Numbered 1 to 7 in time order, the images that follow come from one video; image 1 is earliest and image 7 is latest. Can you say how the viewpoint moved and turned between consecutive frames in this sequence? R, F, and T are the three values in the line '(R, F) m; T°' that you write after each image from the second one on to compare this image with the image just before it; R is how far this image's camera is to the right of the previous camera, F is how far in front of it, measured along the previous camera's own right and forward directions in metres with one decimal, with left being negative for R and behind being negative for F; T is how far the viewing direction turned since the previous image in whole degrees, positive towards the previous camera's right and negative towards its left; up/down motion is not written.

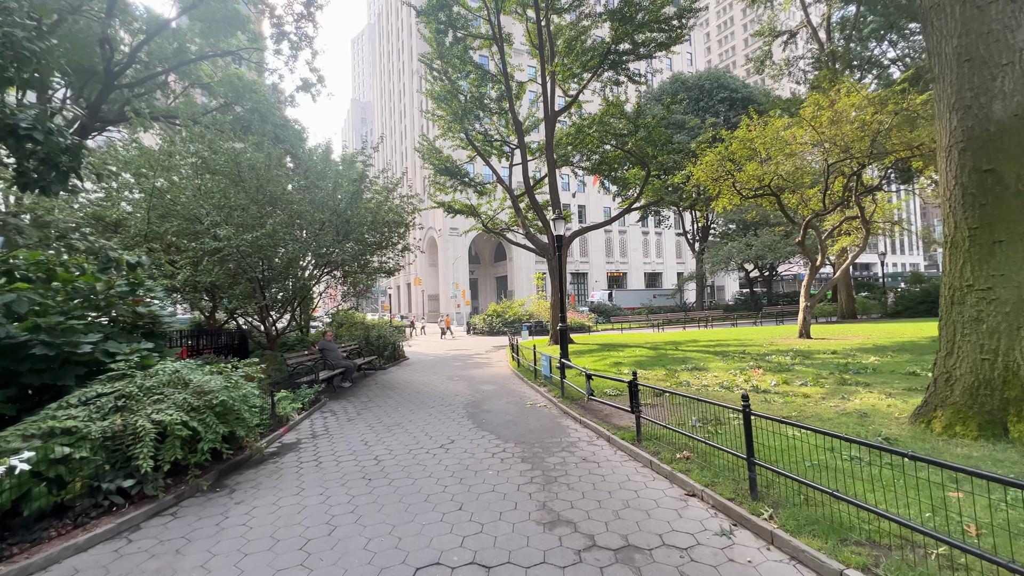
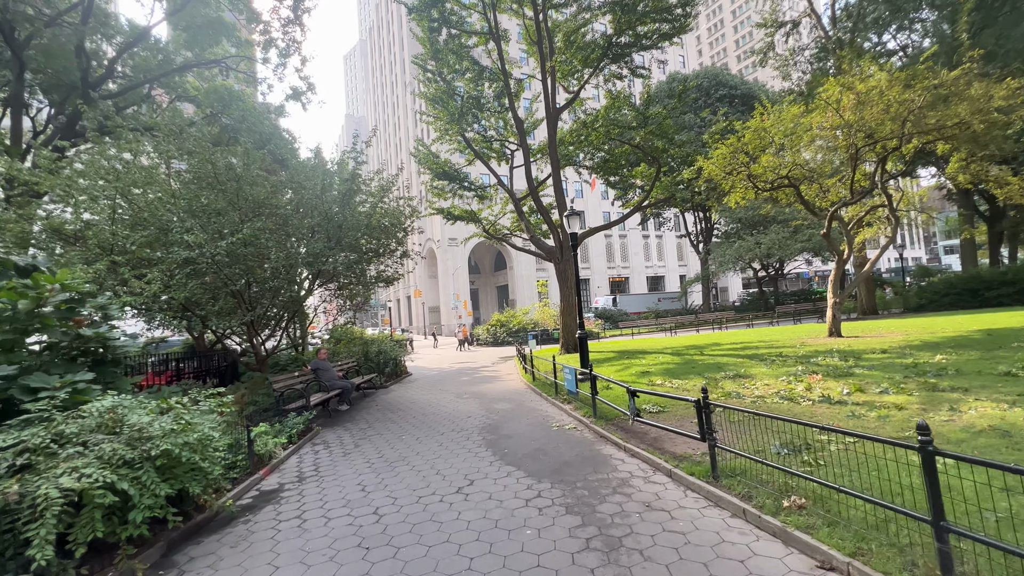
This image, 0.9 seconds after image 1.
(-0.3, +1.1) m; 0°
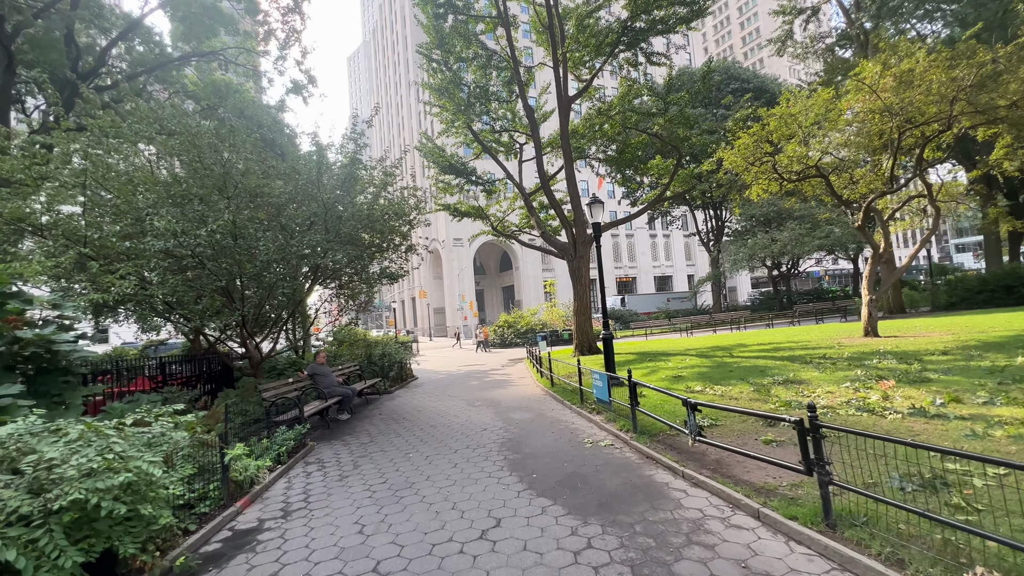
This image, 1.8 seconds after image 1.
(-0.2, +0.9) m; -1°
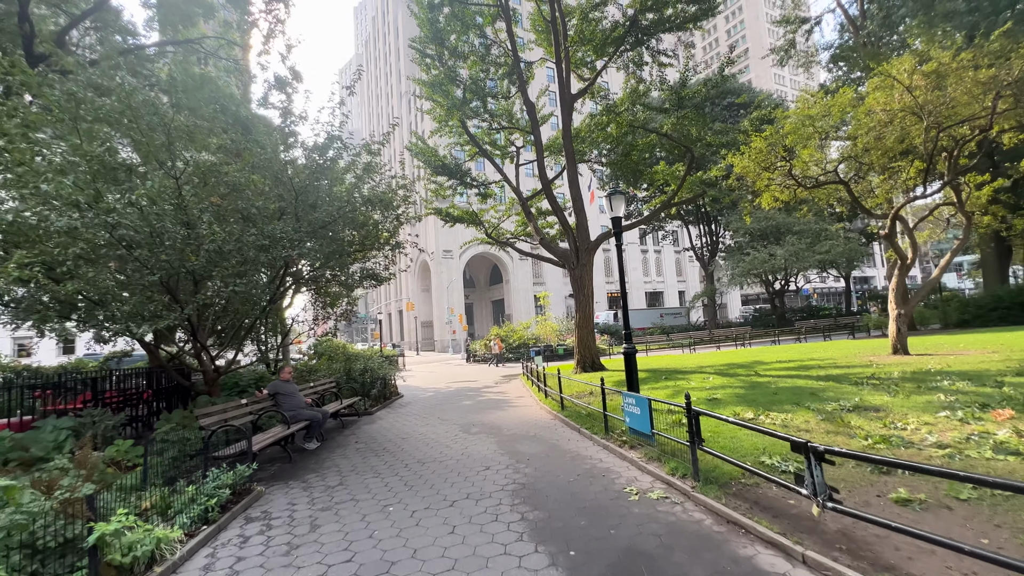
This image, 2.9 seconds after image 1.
(-0.3, +1.4) m; +1°
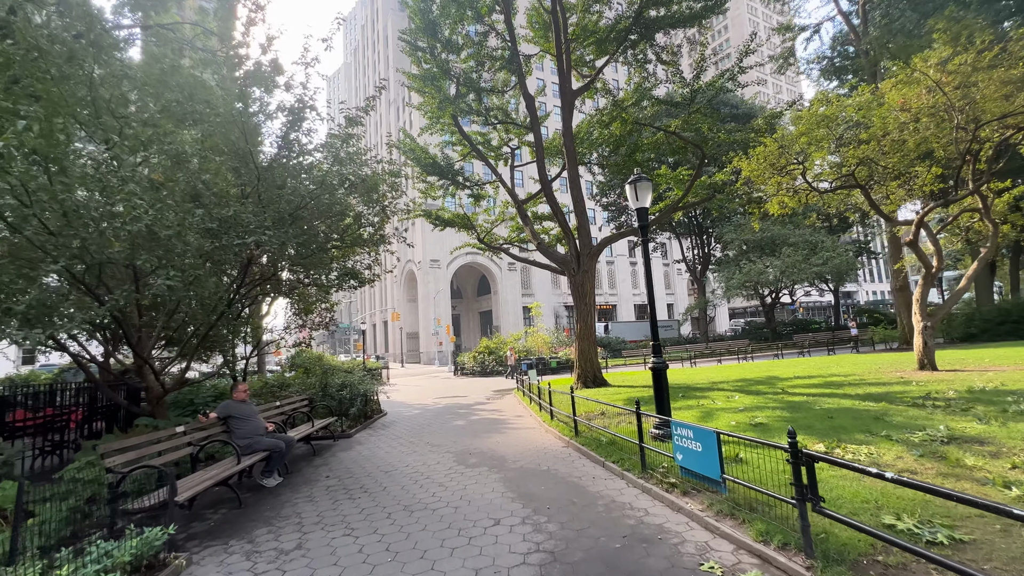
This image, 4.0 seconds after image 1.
(-0.3, +1.2) m; +2°
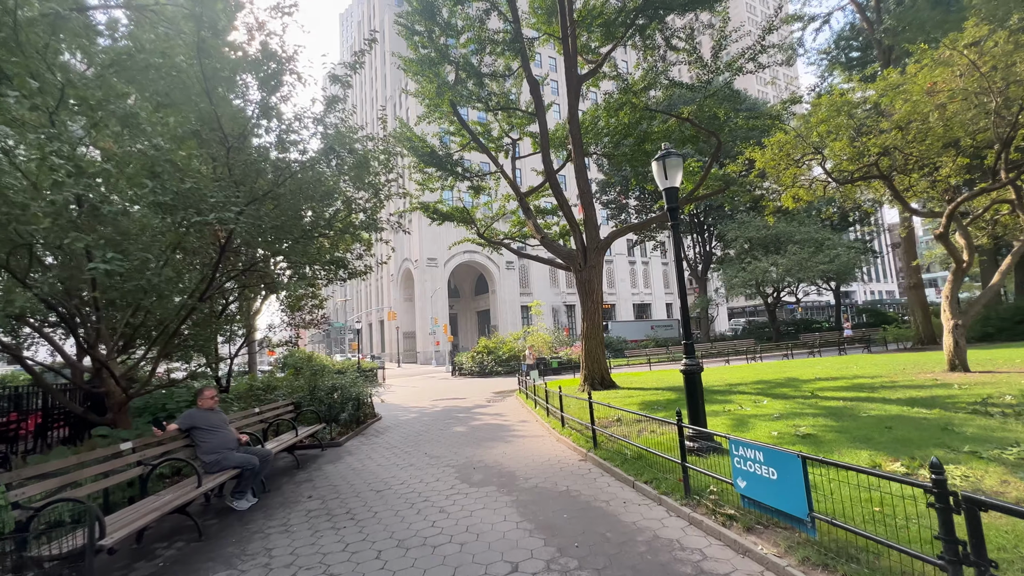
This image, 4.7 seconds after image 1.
(-0.2, +0.8) m; 0°
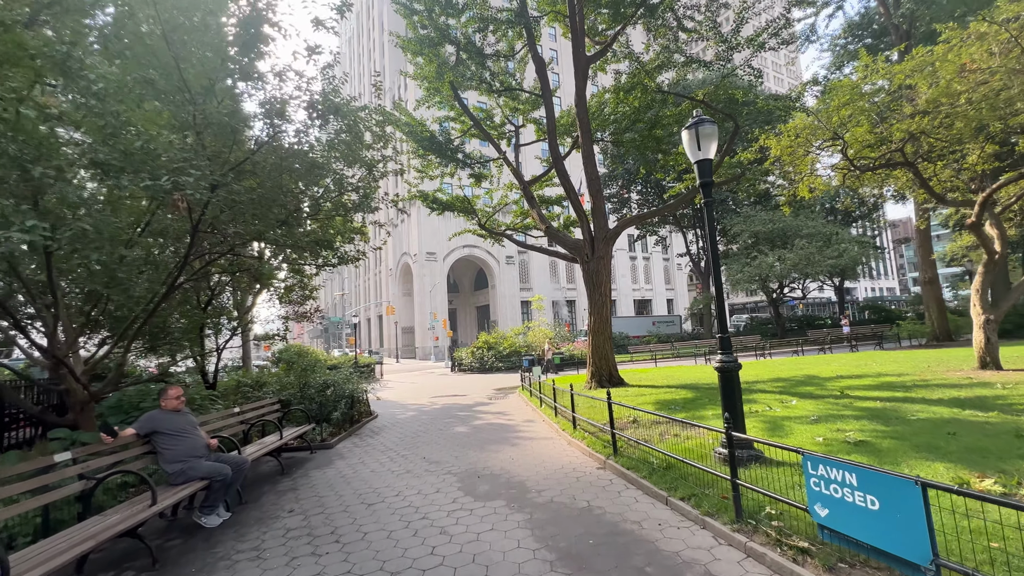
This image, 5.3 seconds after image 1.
(-0.1, +0.7) m; 0°
